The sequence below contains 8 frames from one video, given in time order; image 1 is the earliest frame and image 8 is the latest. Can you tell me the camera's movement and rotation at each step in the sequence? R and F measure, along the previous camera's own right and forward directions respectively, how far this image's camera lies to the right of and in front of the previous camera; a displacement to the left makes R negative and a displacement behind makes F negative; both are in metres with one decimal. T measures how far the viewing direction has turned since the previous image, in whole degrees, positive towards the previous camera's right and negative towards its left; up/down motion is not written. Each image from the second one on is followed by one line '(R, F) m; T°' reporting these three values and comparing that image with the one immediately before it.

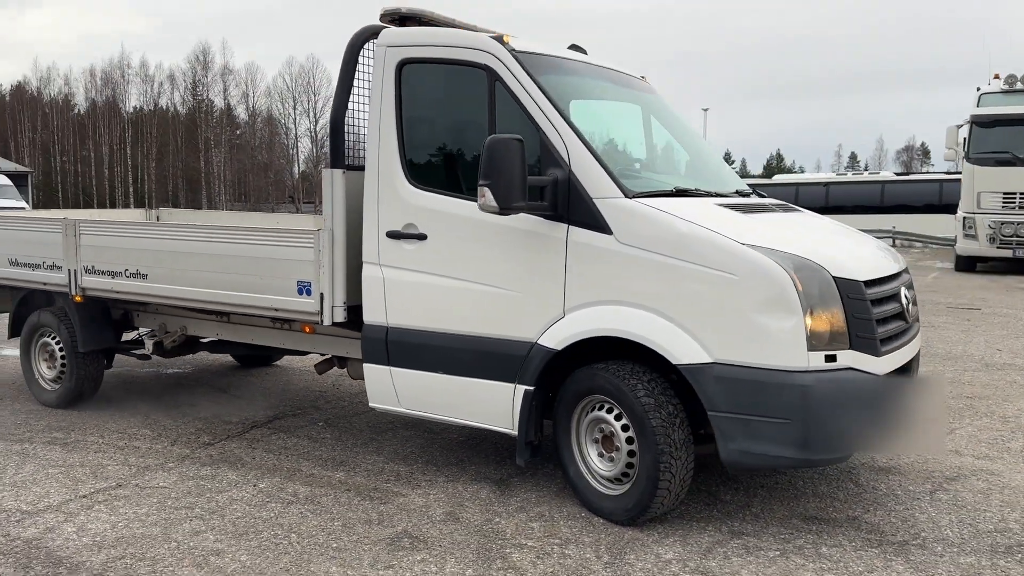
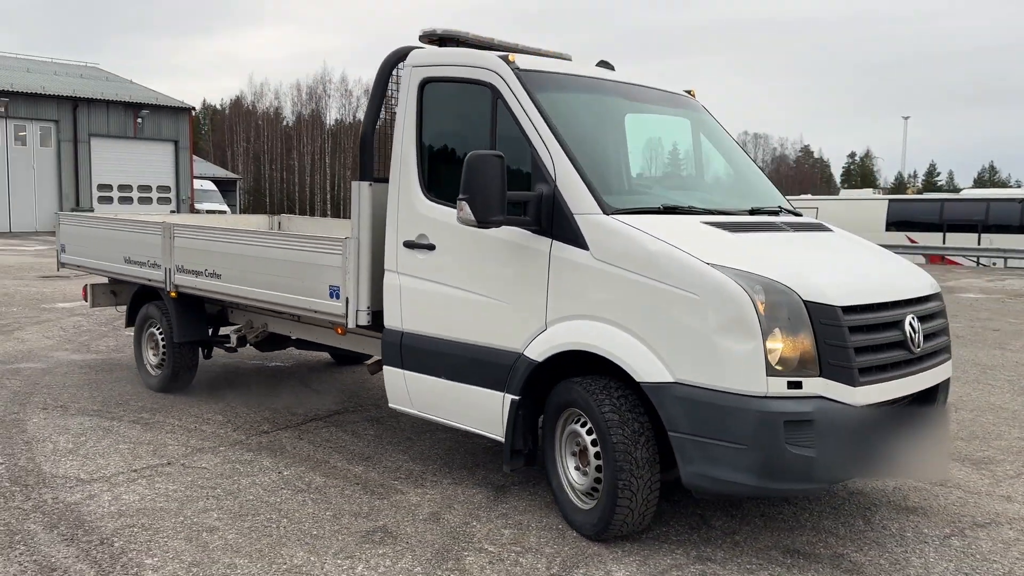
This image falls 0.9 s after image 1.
(+0.8, 0.0) m; -12°
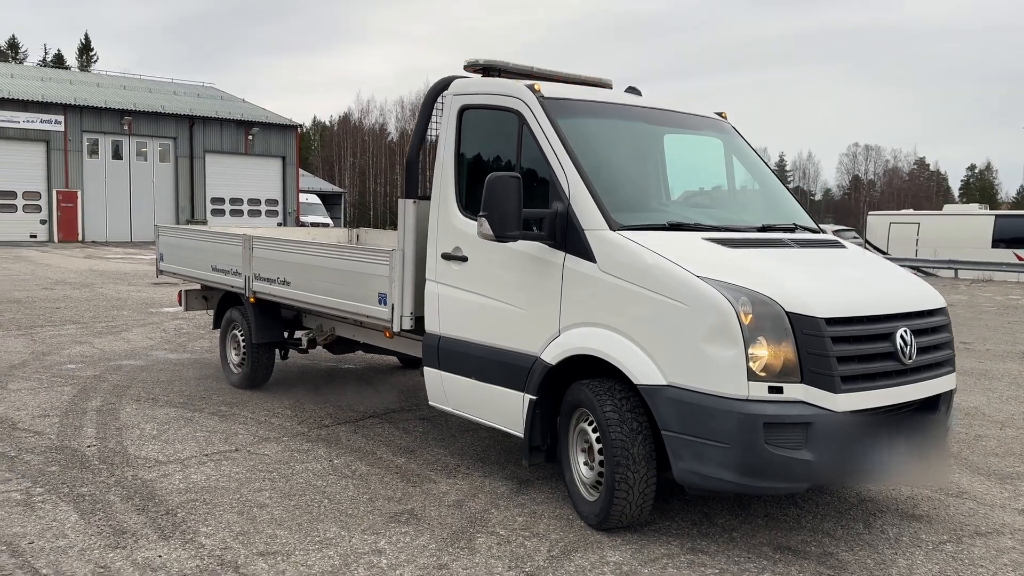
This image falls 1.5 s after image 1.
(+0.4, -0.3) m; -6°
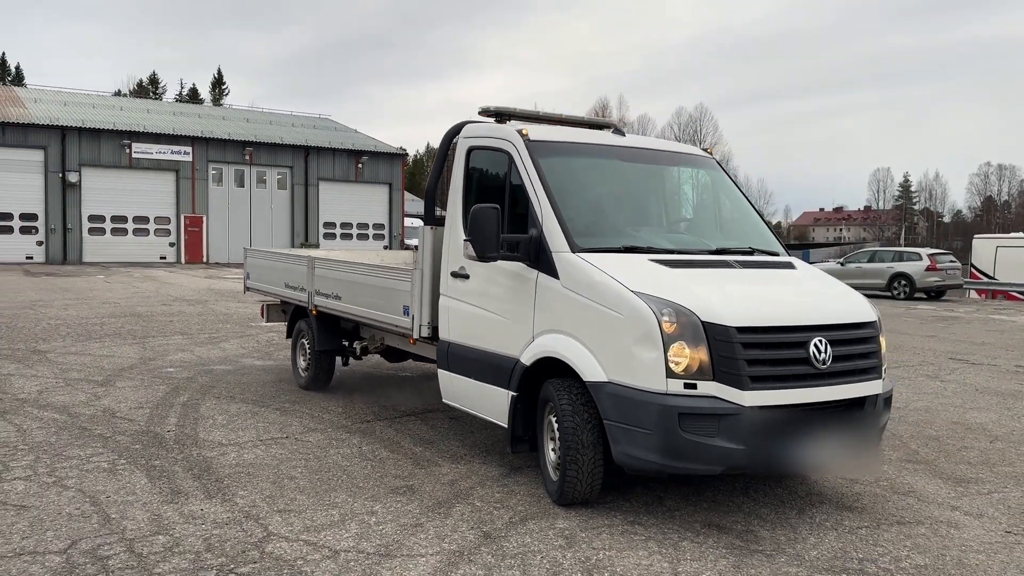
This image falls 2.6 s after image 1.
(+0.7, -0.7) m; -7°
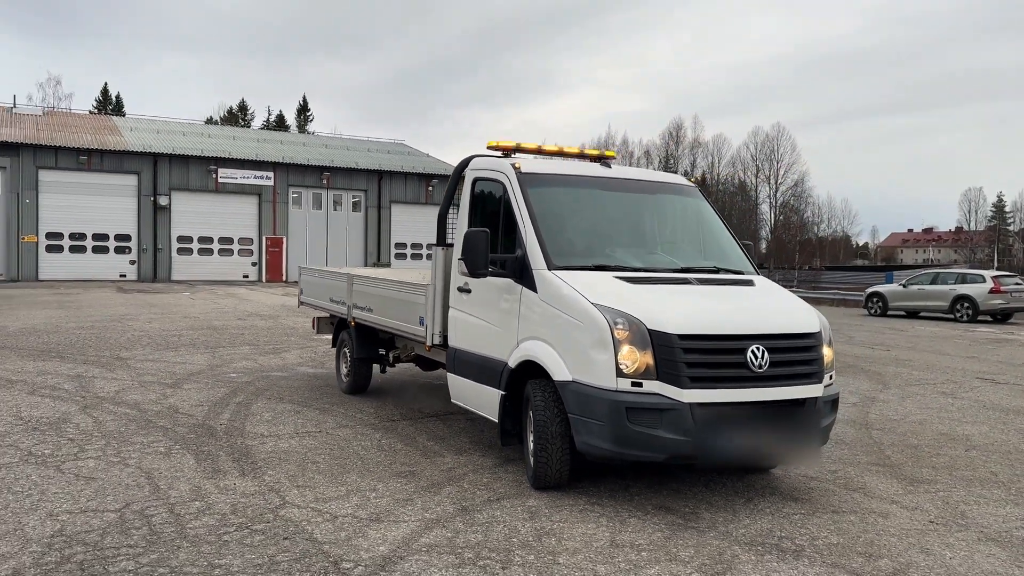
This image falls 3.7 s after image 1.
(+0.6, -0.7) m; -5°
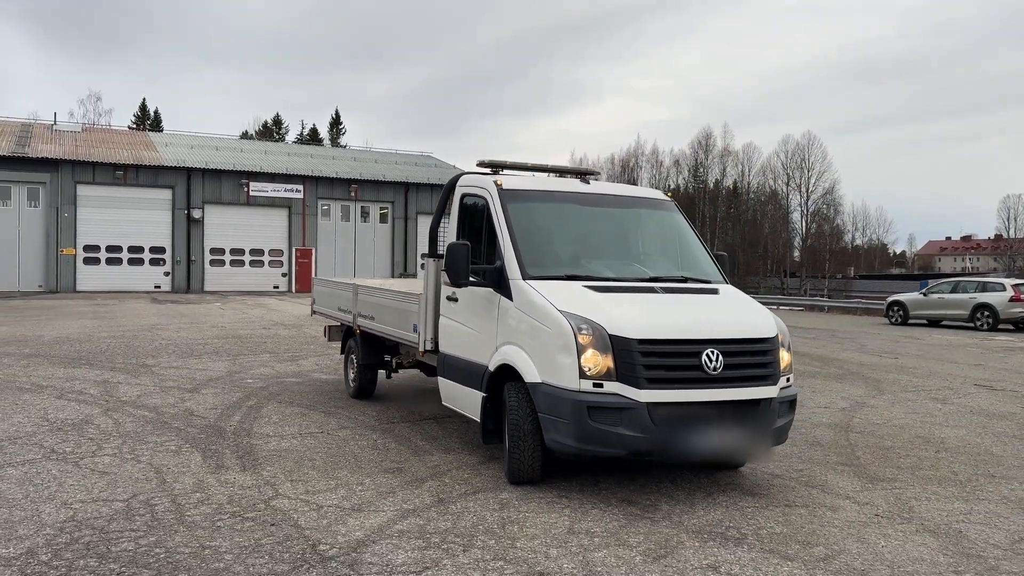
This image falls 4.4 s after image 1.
(+0.4, -0.4) m; -2°
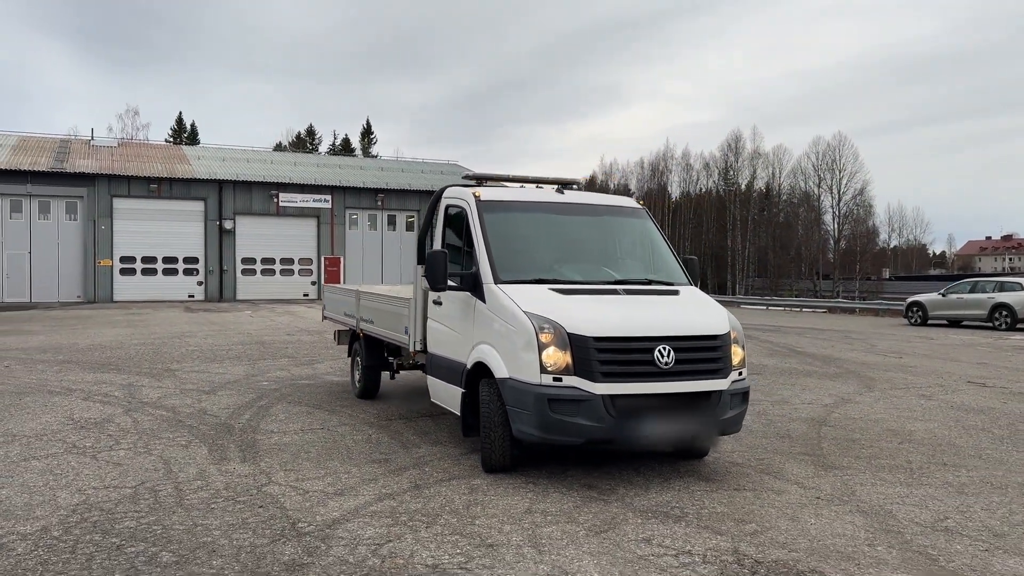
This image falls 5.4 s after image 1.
(+0.4, -0.5) m; -2°
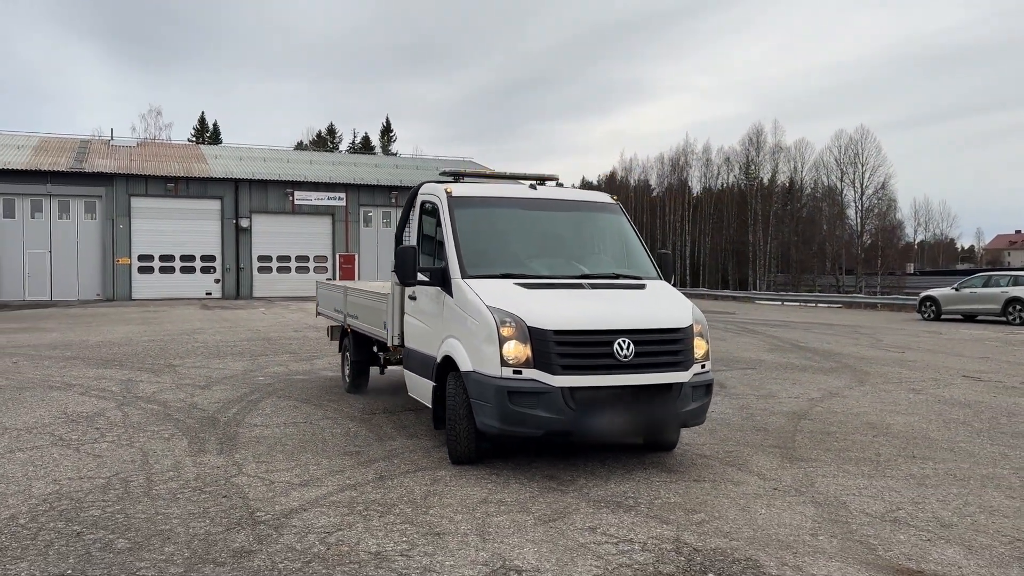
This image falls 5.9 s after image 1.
(+0.4, -0.1) m; -1°
